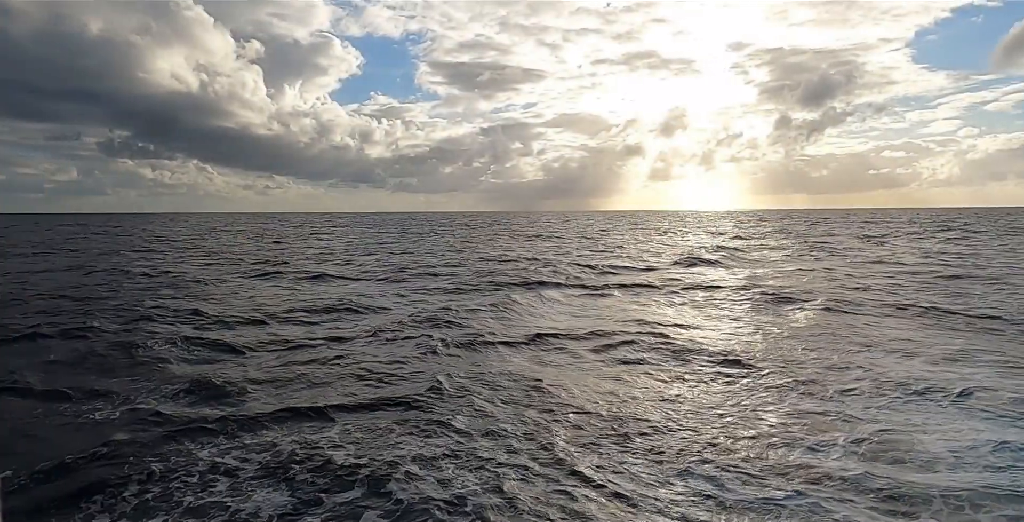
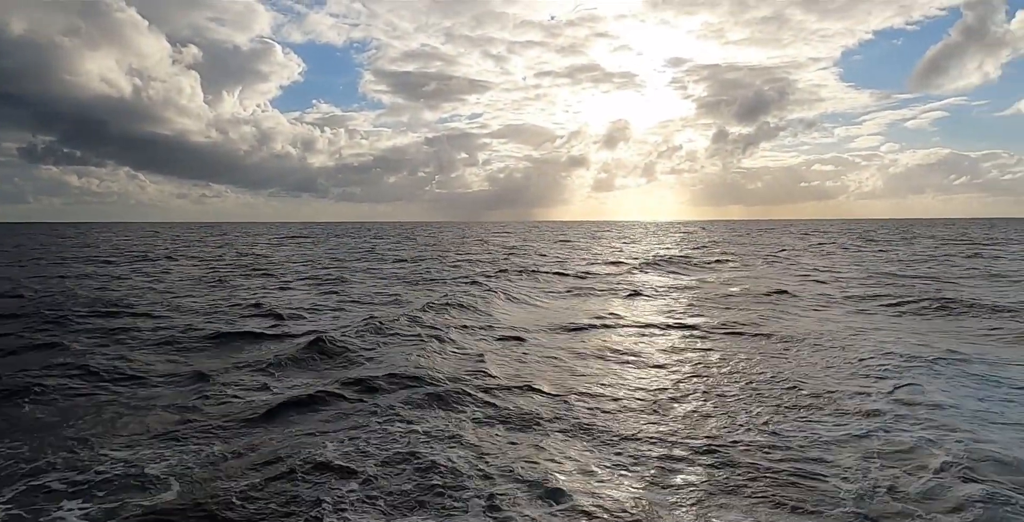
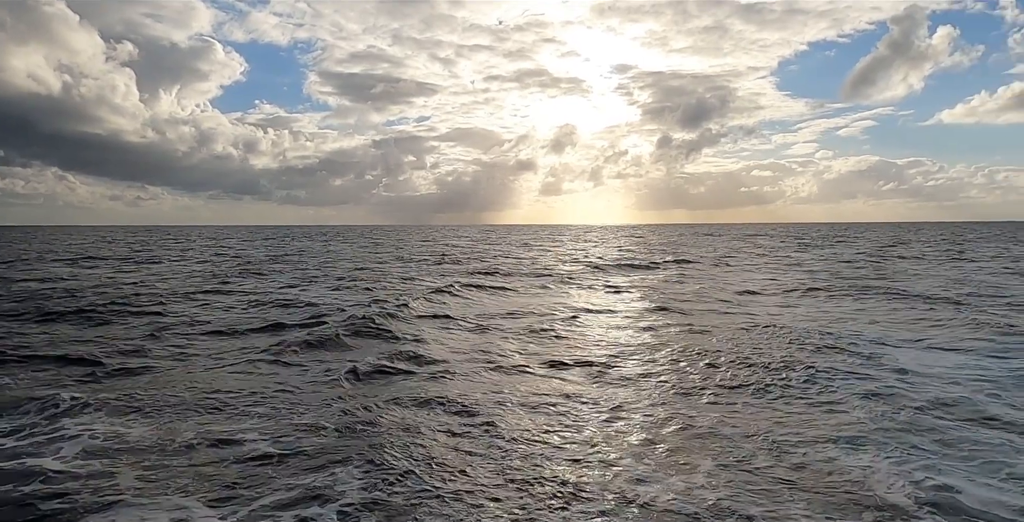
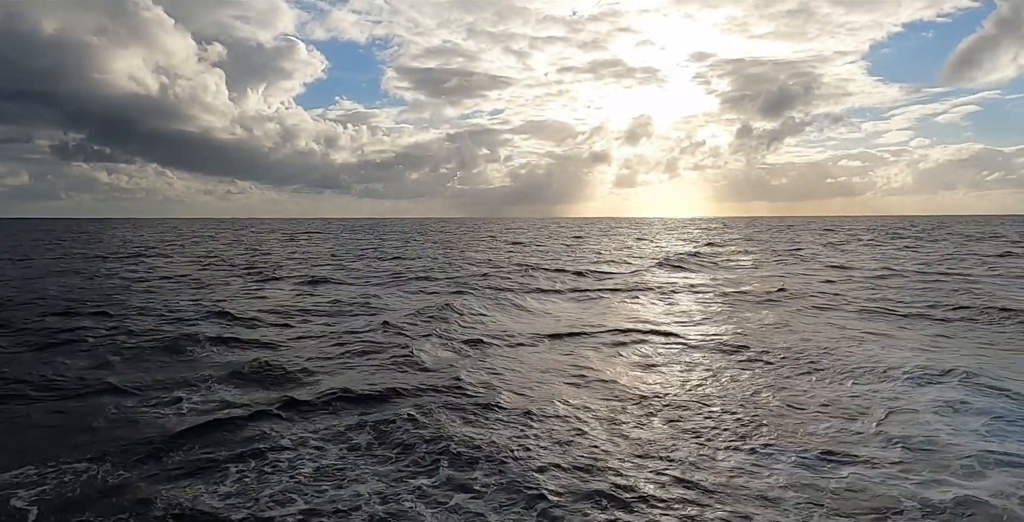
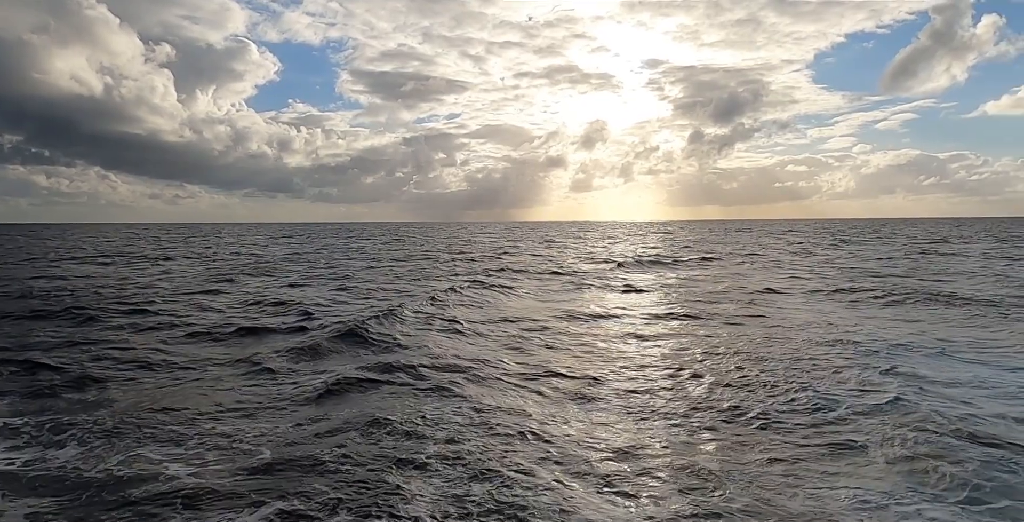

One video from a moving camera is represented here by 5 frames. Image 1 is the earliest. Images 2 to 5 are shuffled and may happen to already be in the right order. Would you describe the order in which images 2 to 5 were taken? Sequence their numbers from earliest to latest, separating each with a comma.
4, 2, 5, 3
